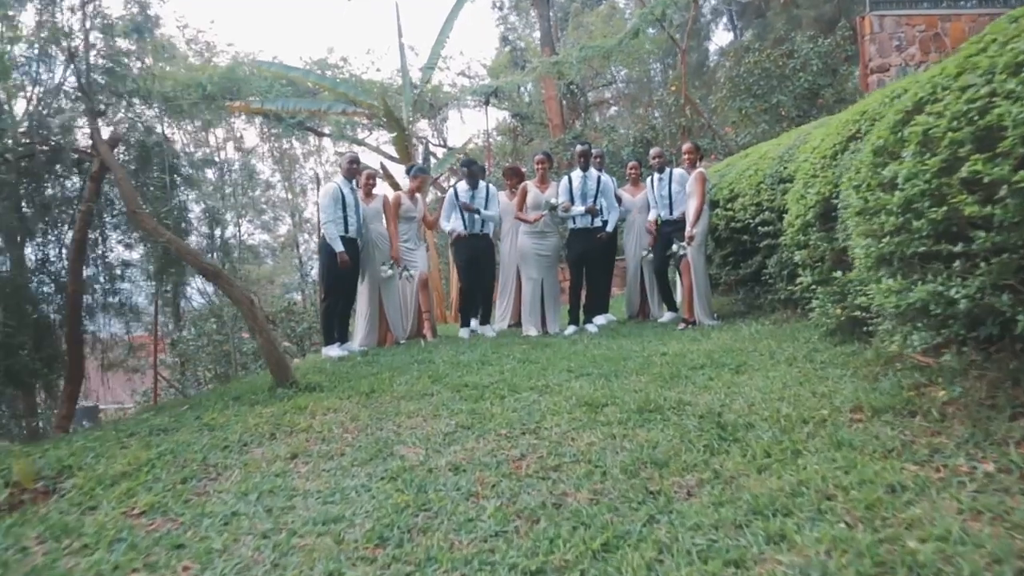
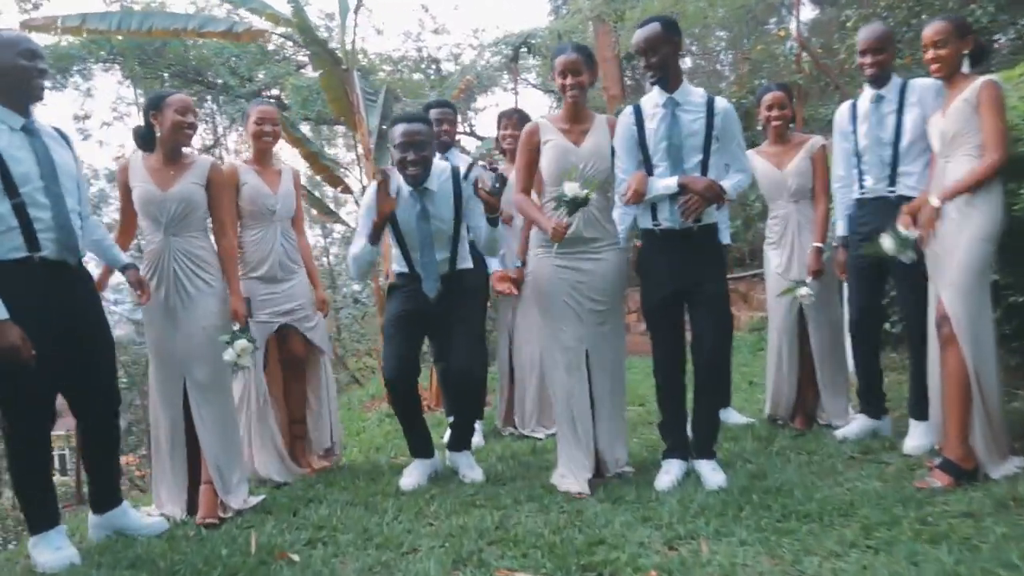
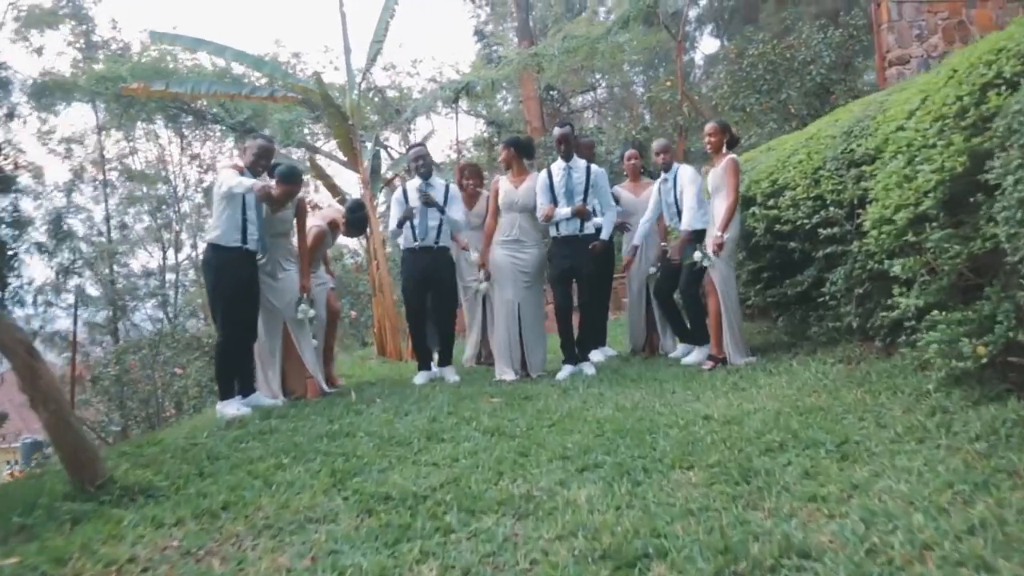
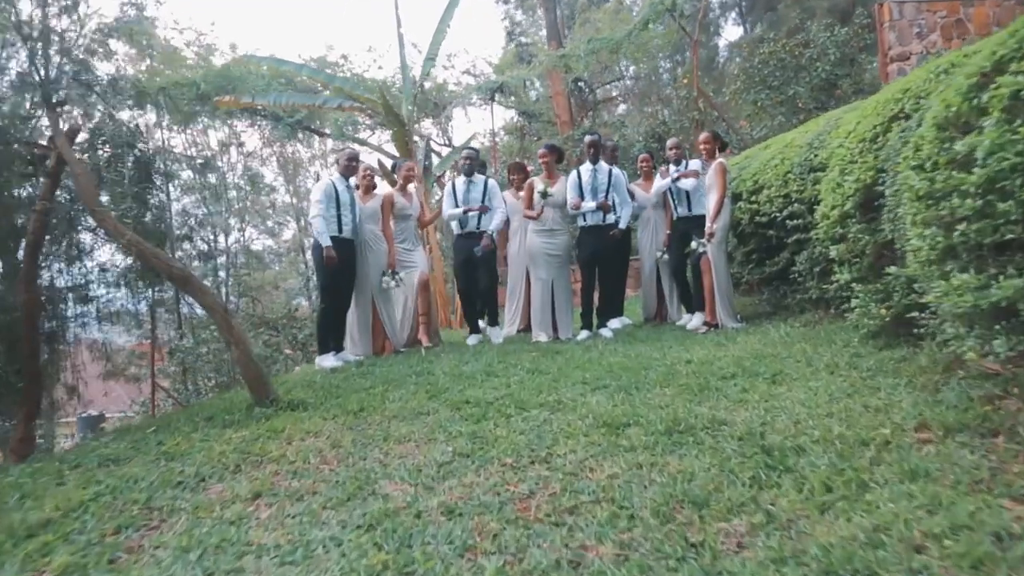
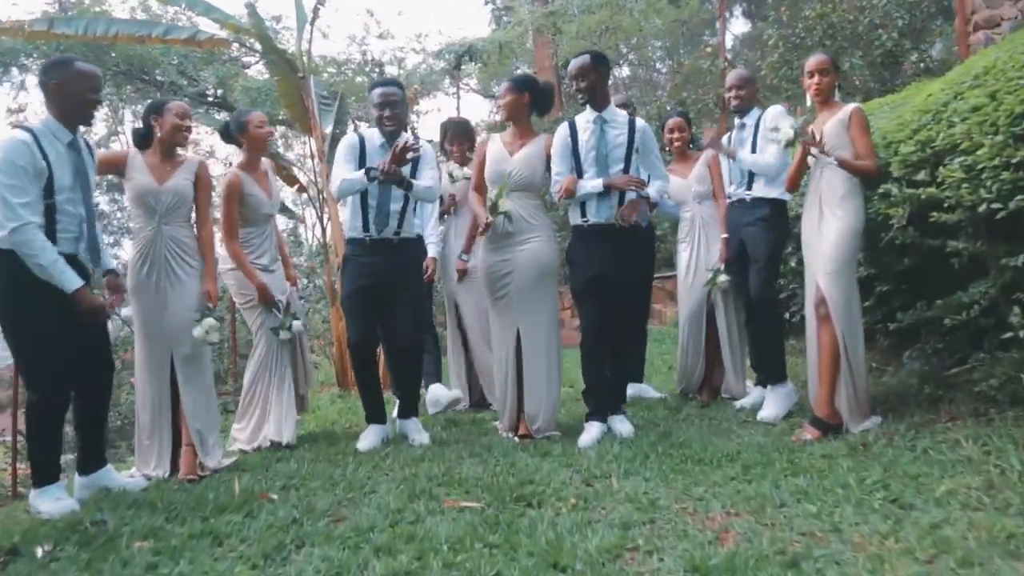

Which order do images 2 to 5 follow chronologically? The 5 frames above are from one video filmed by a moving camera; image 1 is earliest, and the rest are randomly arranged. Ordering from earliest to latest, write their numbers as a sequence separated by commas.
4, 3, 5, 2
